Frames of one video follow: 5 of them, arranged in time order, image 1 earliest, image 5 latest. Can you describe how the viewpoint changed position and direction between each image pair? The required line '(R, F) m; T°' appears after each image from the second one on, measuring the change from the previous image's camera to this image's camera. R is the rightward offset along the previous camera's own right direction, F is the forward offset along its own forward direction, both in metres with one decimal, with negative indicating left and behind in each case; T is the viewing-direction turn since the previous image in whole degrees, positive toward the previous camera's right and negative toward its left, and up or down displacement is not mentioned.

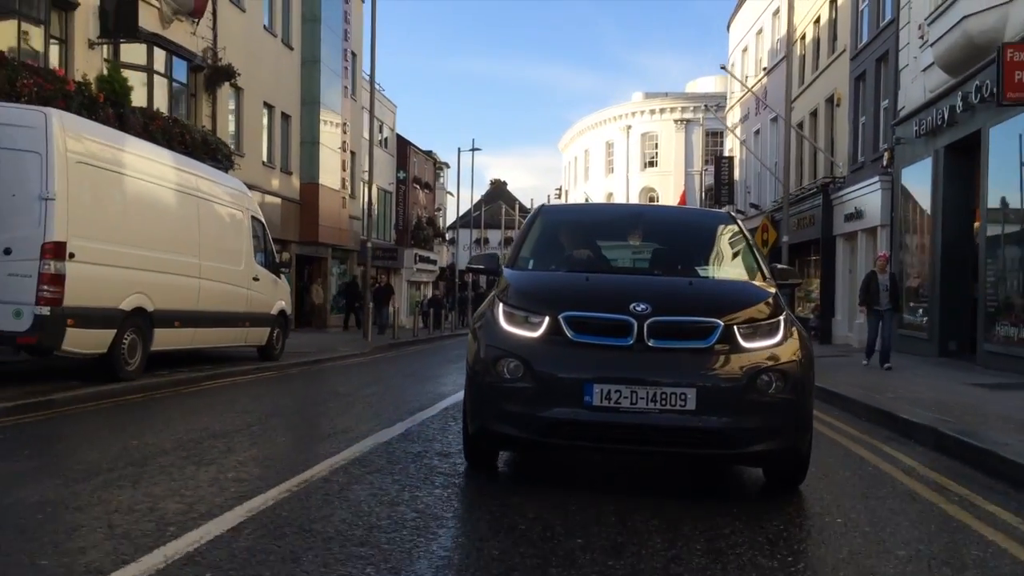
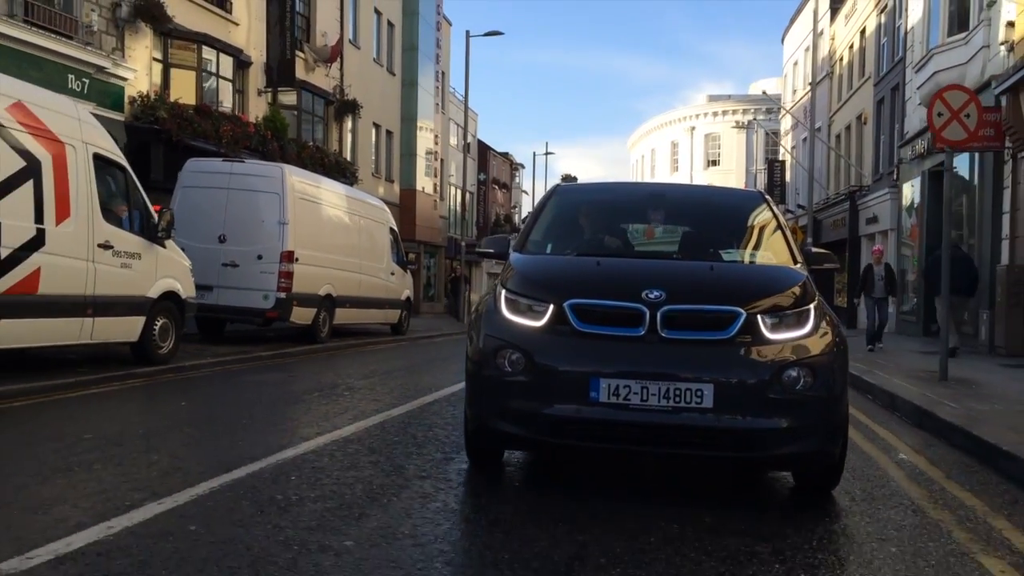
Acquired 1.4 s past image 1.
(0.0, -5.1) m; -4°
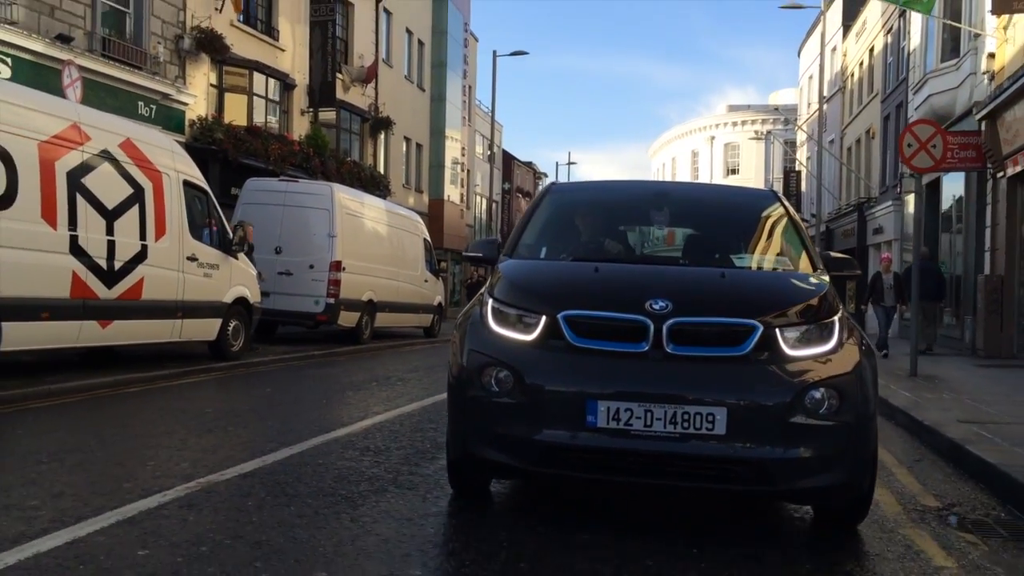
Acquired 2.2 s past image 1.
(0.0, -1.7) m; -1°
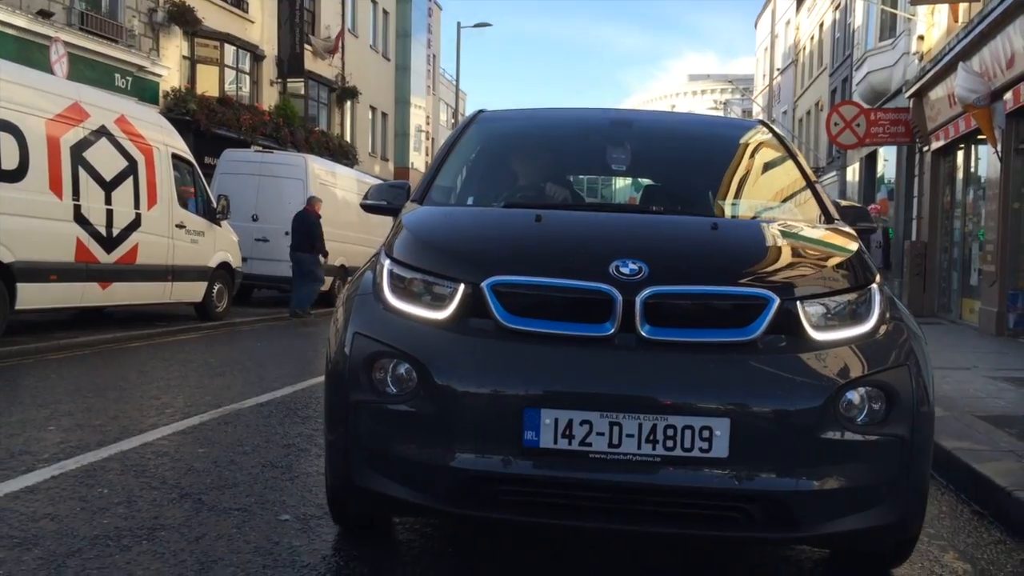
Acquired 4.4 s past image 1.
(0.0, -1.2) m; +2°
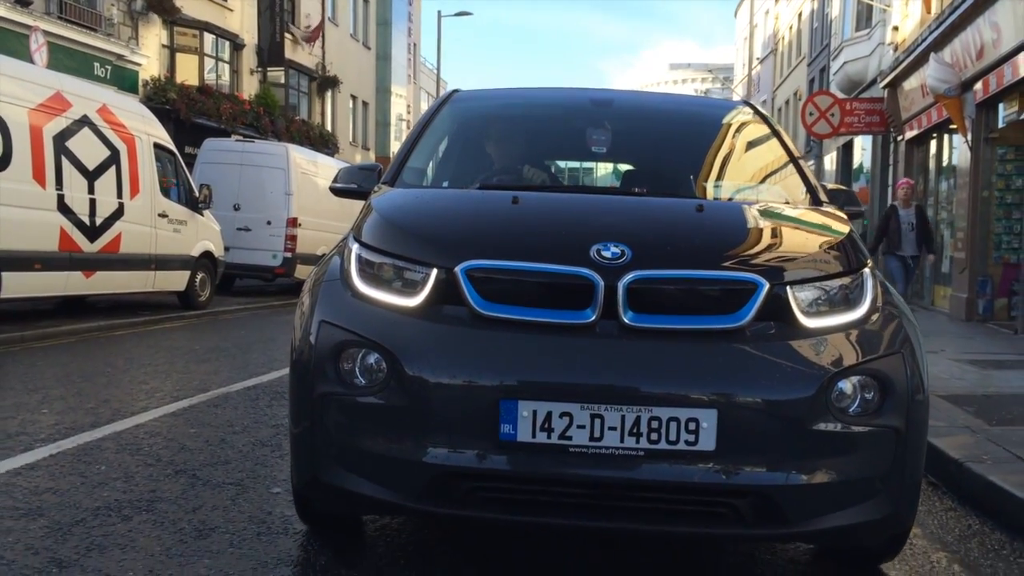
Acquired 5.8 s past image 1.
(0.0, -0.2) m; +1°
